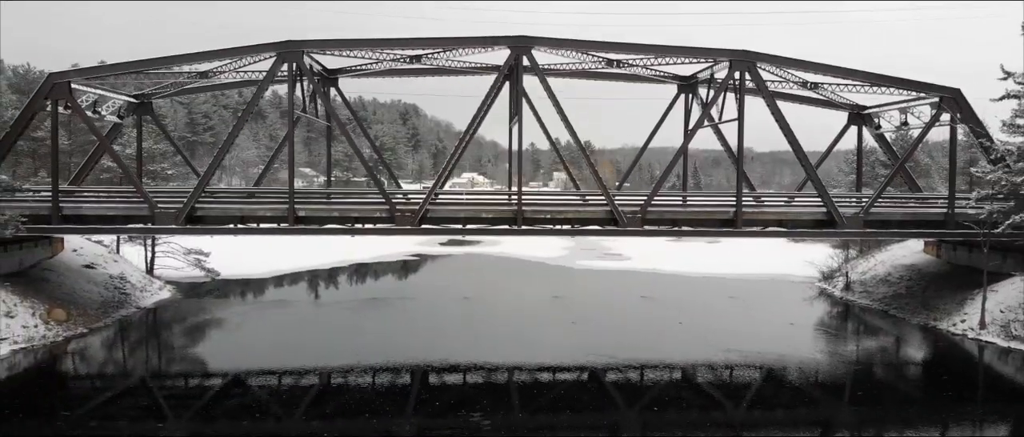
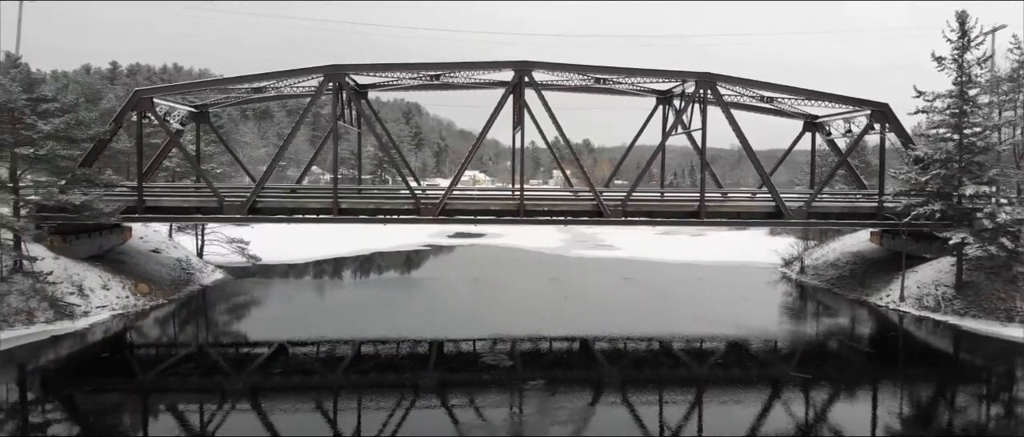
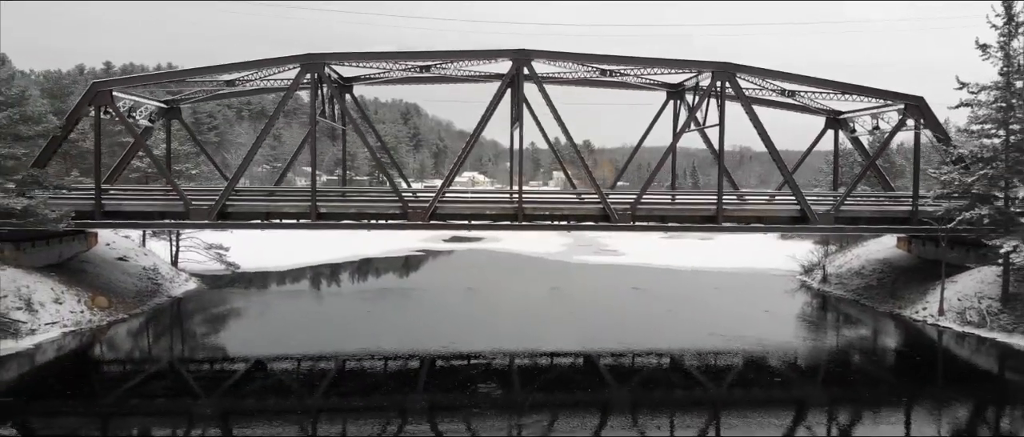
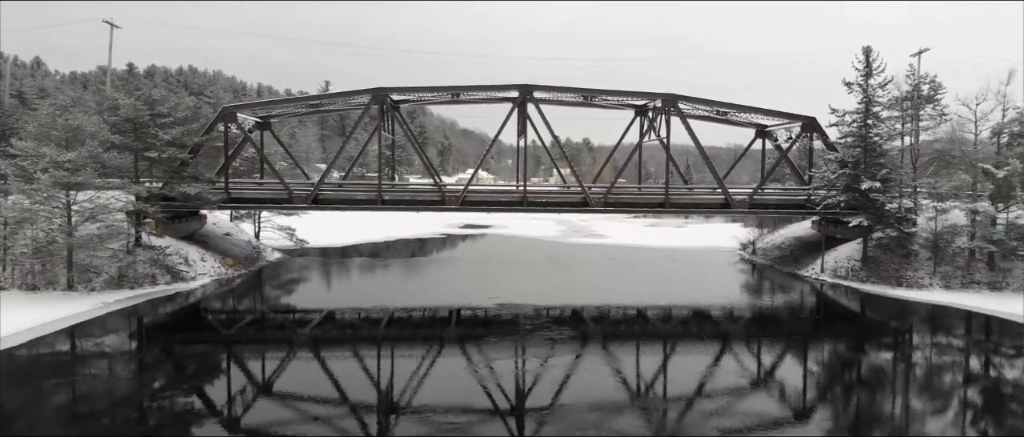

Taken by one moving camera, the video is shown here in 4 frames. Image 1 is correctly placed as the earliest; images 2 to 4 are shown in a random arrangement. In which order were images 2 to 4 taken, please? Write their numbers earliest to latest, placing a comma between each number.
3, 2, 4
